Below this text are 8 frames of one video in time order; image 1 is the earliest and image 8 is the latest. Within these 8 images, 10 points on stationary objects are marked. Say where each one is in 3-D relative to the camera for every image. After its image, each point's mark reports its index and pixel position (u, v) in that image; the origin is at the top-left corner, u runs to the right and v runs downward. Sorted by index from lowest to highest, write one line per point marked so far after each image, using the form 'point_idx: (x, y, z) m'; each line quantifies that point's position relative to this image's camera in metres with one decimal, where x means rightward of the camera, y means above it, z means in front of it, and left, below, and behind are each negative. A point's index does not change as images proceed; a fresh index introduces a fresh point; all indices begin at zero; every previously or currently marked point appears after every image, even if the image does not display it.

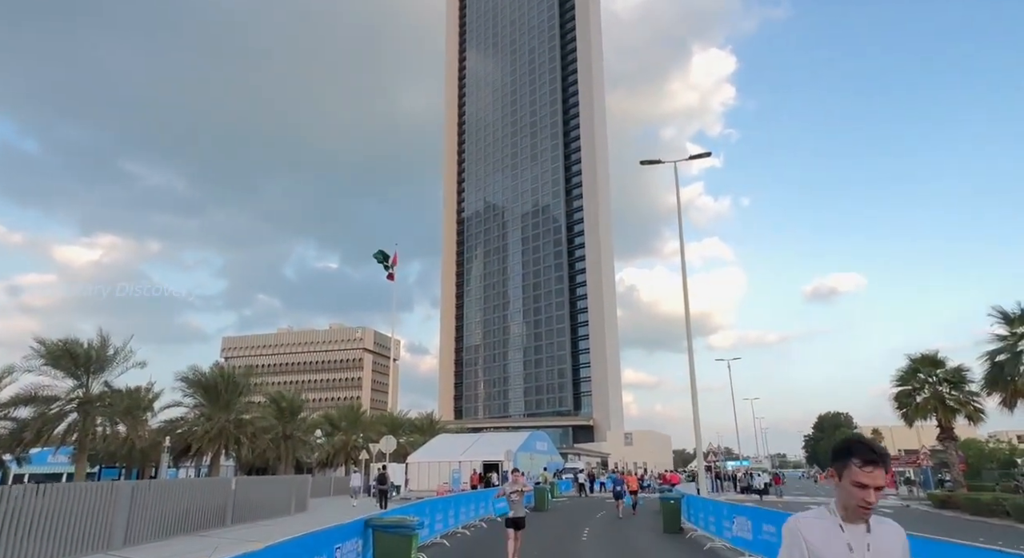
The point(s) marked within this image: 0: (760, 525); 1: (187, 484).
0: (+5.2, -5.2, +13.6) m
1: (-9.7, -6.0, +19.0) m
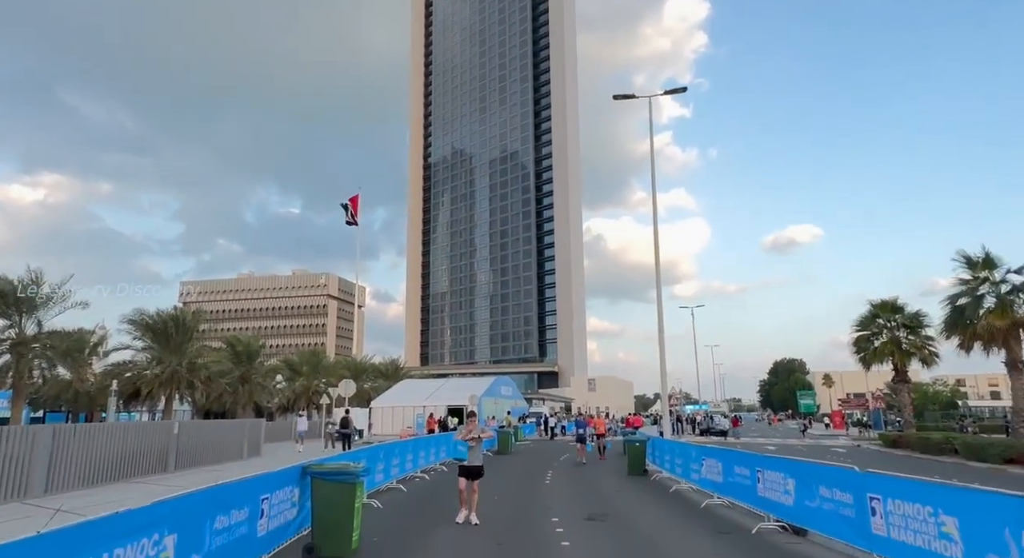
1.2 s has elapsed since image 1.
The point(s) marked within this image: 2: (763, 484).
0: (+4.4, -3.8, +13.1) m
1: (-10.7, -4.1, +17.7) m
2: (+4.3, -3.5, +11.2) m
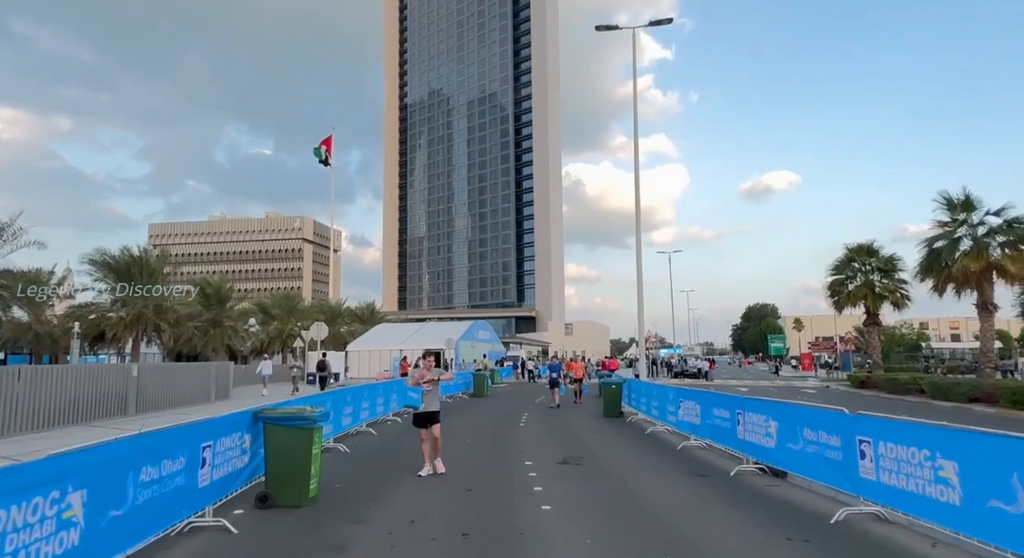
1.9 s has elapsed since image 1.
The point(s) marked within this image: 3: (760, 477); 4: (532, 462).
0: (+3.9, -2.6, +12.7) m
1: (-11.4, -2.4, +16.9) m
2: (+3.9, -2.5, +10.8) m
3: (+3.8, -3.1, +10.1) m
4: (+0.4, -3.3, +11.8) m
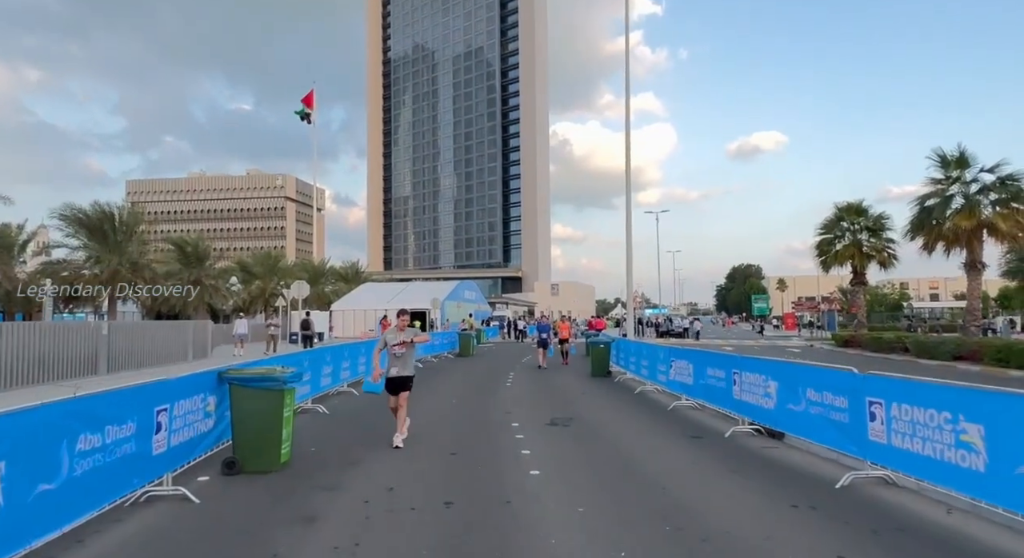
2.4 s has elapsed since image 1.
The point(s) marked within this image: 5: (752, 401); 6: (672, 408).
0: (+3.6, -1.7, +12.3) m
1: (-11.8, -1.3, +16.1) m
2: (+3.6, -1.7, +10.3) m
3: (+3.6, -2.4, +9.7) m
4: (+0.1, -2.5, +11.3) m
5: (+3.7, -1.9, +9.9) m
6: (+3.1, -2.5, +12.6) m
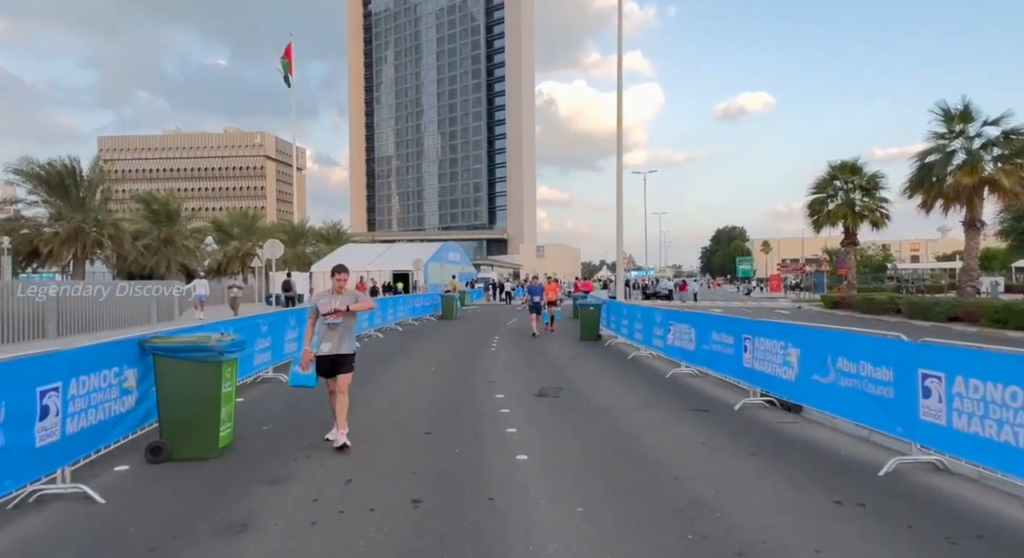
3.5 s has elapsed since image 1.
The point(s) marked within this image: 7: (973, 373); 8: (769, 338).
0: (+3.3, -0.9, +11.1) m
1: (-12.1, -0.3, +14.6) m
2: (+3.4, -1.1, +9.2) m
3: (+3.4, -1.8, +8.6) m
4: (-0.1, -1.8, +10.2) m
5: (+3.5, -1.2, +8.8) m
6: (+2.8, -1.7, +11.5) m
7: (+3.7, -0.8, +5.2) m
8: (+3.5, -0.8, +8.7) m
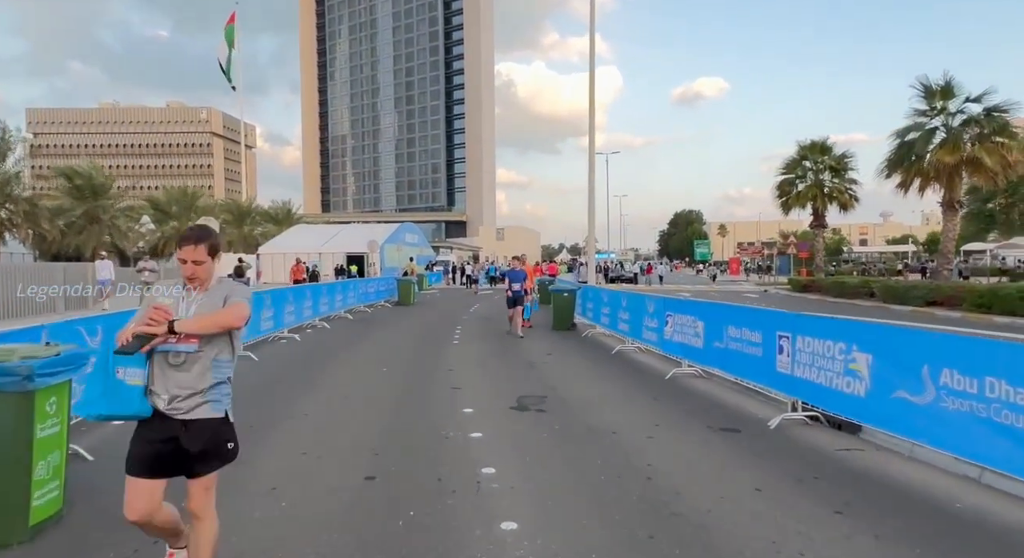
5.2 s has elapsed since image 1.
0: (+2.9, -0.7, +9.1) m
1: (-12.7, 0.0, +11.6) m
2: (+3.1, -0.9, +7.2) m
3: (+3.2, -1.6, +6.6) m
4: (-0.5, -1.6, +8.0) m
5: (+3.2, -1.0, +6.9) m
6: (+2.4, -1.5, +9.5) m
7: (+3.7, -0.7, +3.3) m
8: (+3.2, -0.6, +6.7) m
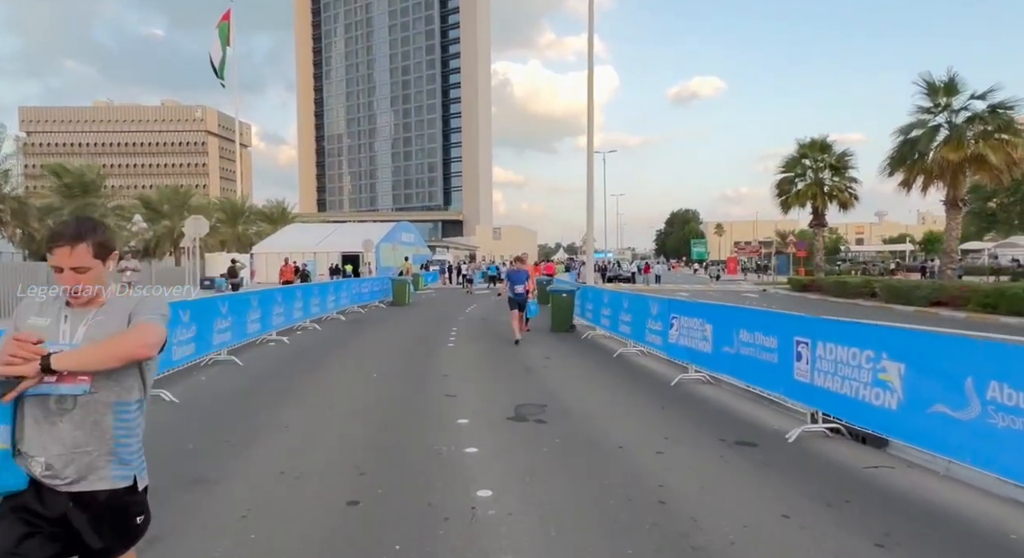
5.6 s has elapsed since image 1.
0: (+2.9, -0.7, +8.6) m
1: (-12.8, 0.0, +11.0) m
2: (+3.1, -0.9, +6.7) m
3: (+3.1, -1.6, +6.1) m
4: (-0.5, -1.6, +7.5) m
5: (+3.2, -1.1, +6.3) m
6: (+2.4, -1.5, +9.0) m
7: (+3.7, -0.7, +2.8) m
8: (+3.2, -0.6, +6.2) m
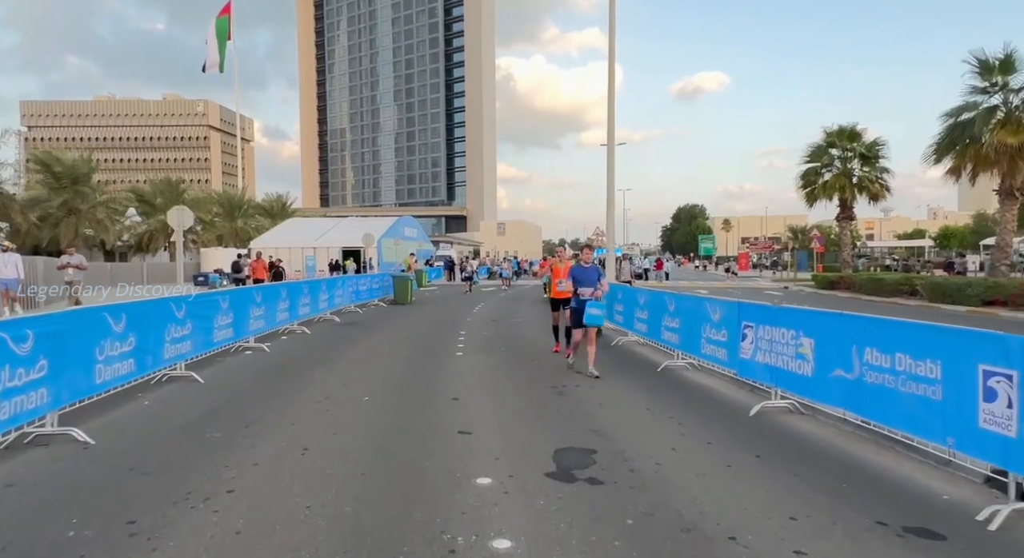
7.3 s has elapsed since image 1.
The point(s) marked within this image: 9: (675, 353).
0: (+3.2, -0.7, +6.3) m
1: (-12.4, 0.0, +8.7) m
2: (+3.4, -0.9, +4.4) m
3: (+3.5, -1.6, +3.8) m
4: (-0.2, -1.6, +5.2) m
5: (+3.5, -1.1, +4.0) m
6: (+2.7, -1.5, +6.7) m
7: (+4.0, -0.7, +0.4) m
8: (+3.5, -0.6, +3.9) m
9: (+2.7, -1.2, +11.0) m
